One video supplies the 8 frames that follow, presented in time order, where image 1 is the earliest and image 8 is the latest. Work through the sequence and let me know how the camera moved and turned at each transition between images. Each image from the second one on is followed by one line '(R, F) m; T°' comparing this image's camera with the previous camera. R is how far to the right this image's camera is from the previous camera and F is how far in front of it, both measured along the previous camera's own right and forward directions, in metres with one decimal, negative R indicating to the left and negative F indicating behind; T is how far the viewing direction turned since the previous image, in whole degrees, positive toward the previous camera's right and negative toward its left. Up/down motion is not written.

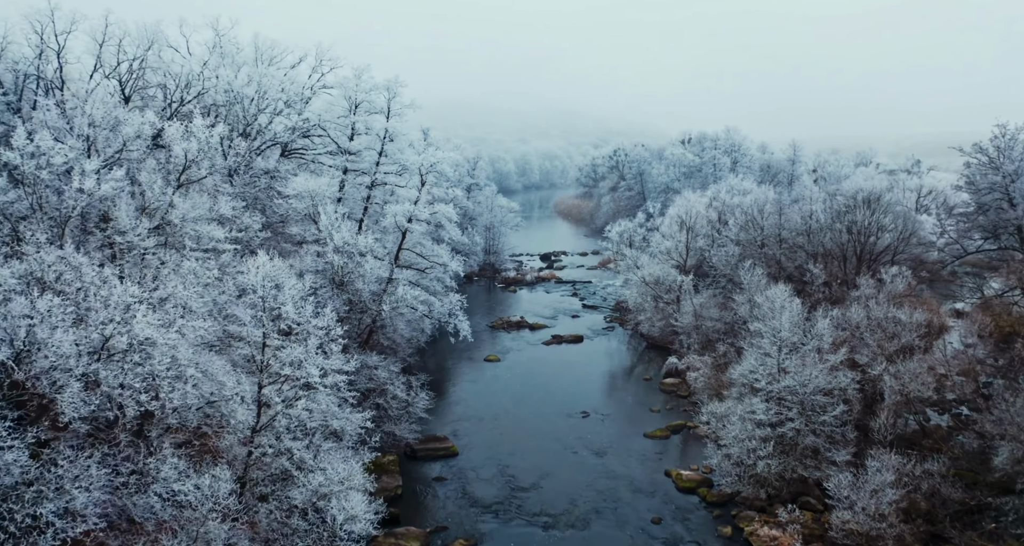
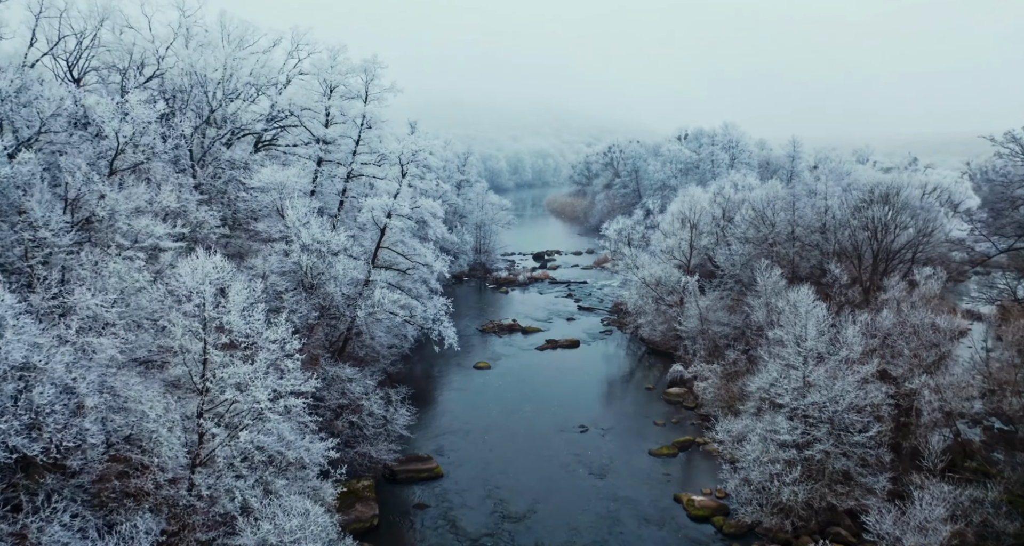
(+0.1, +4.4) m; +1°
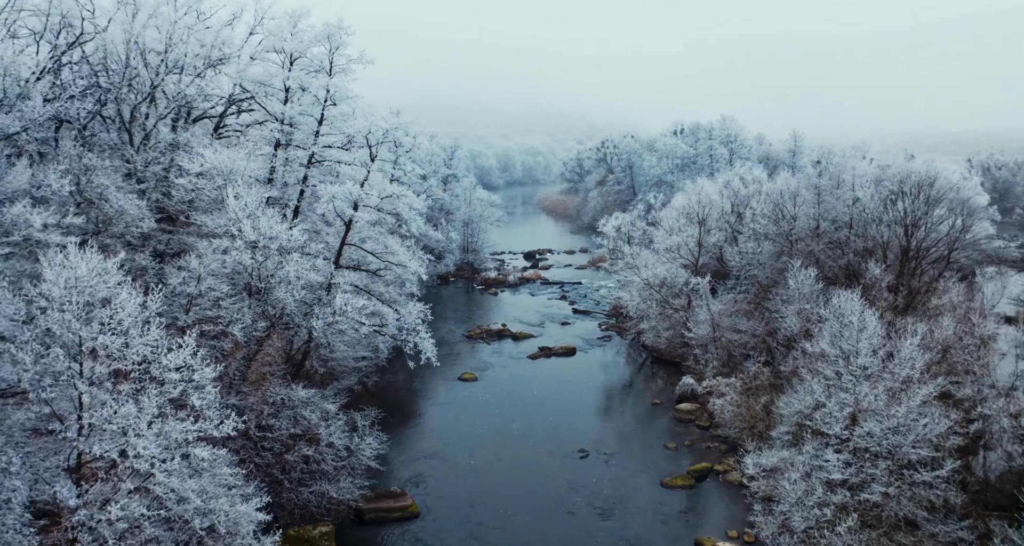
(+0.1, +6.0) m; +1°
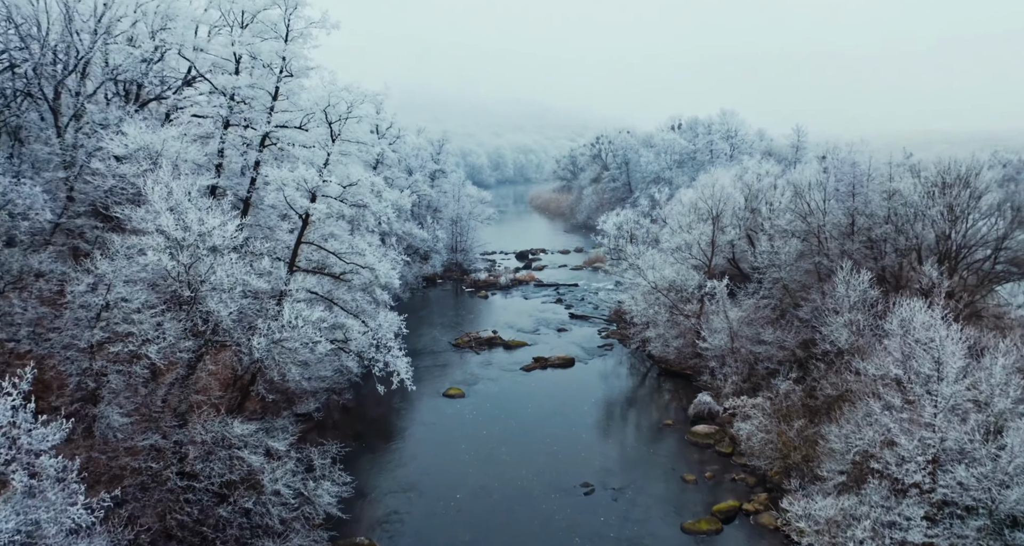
(0.0, +5.8) m; +1°
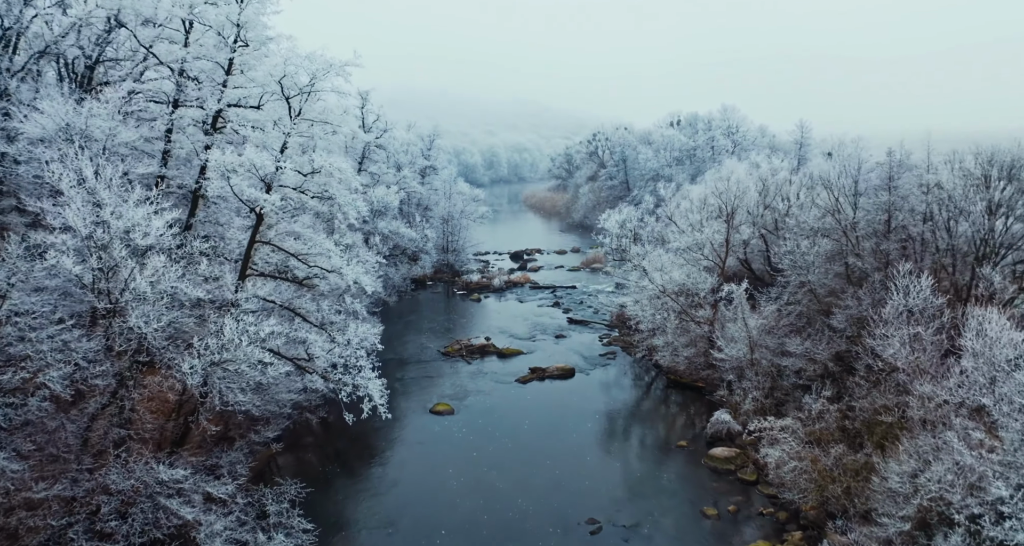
(0.0, +4.5) m; 0°
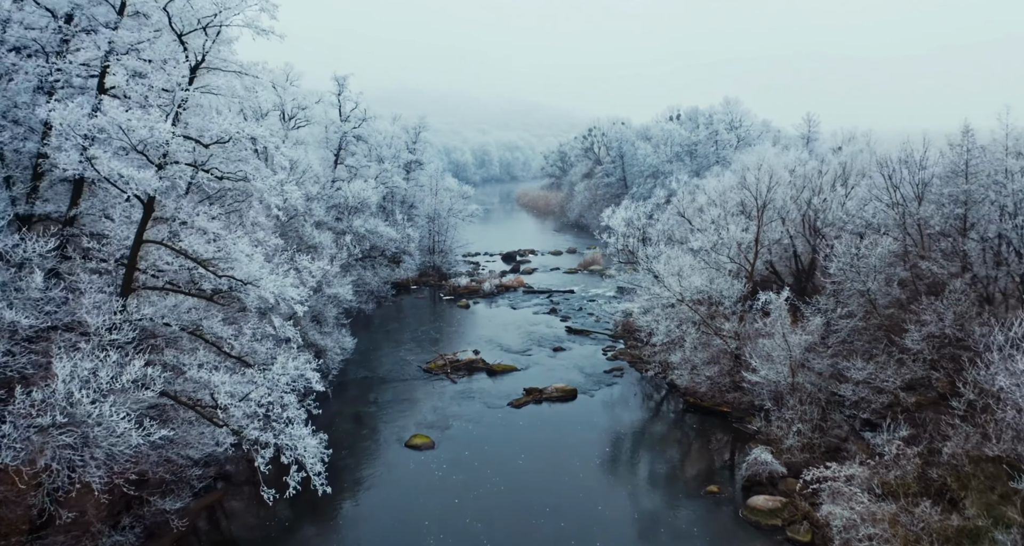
(0.0, +6.8) m; +1°
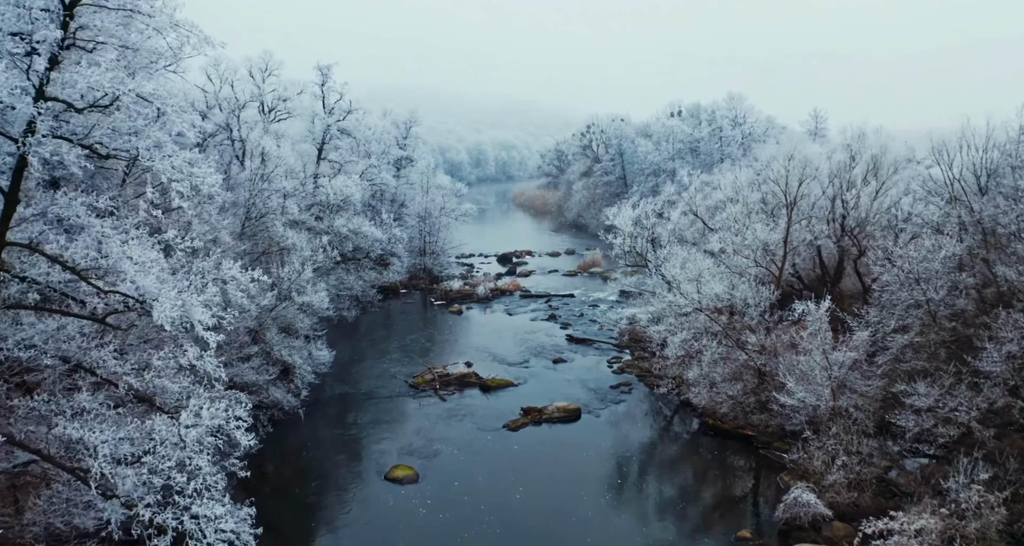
(0.0, +4.5) m; 0°
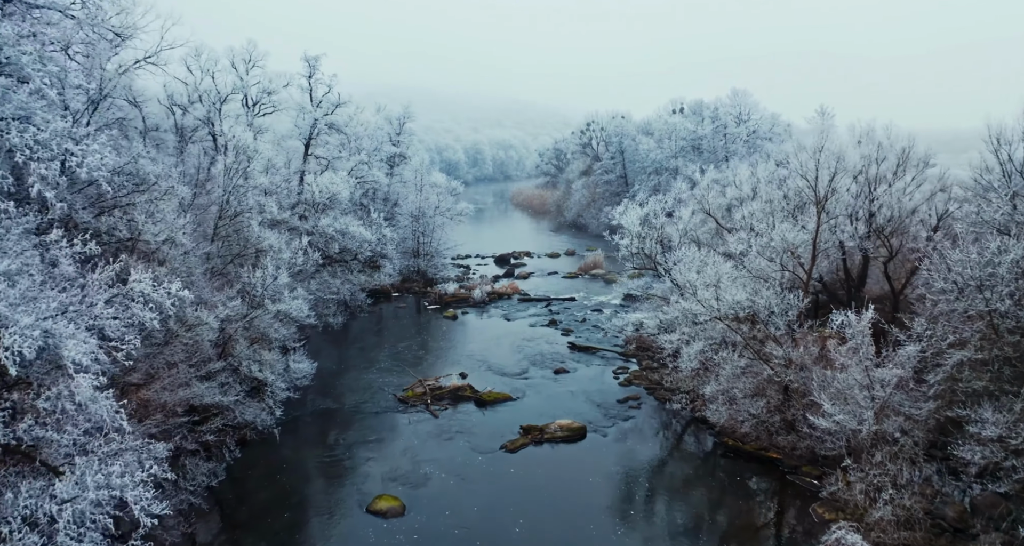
(0.0, +3.4) m; 0°
